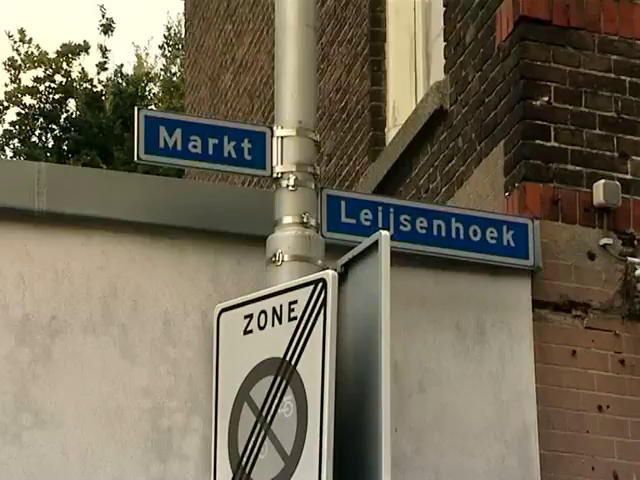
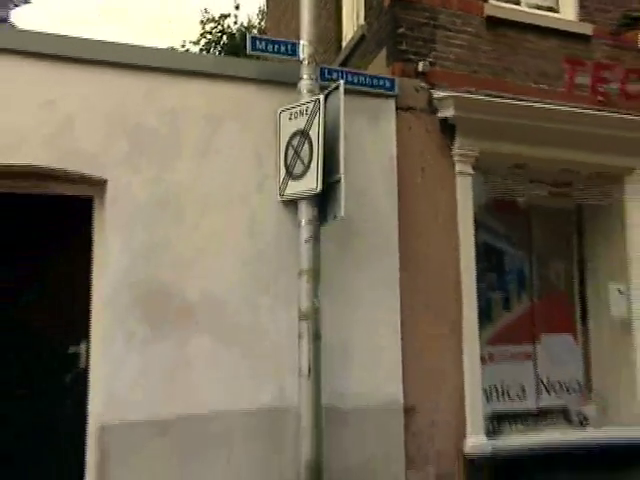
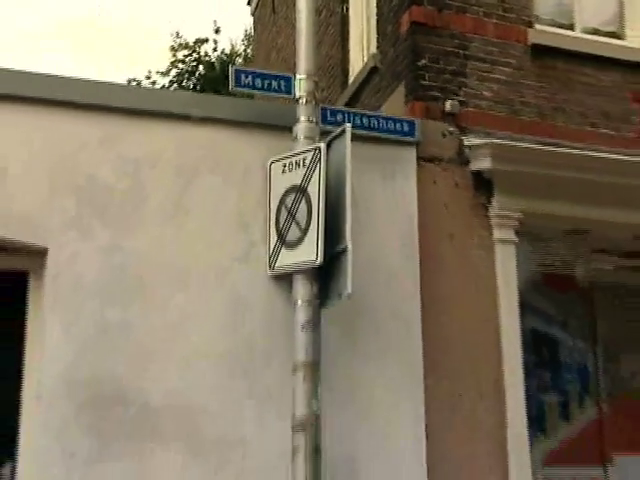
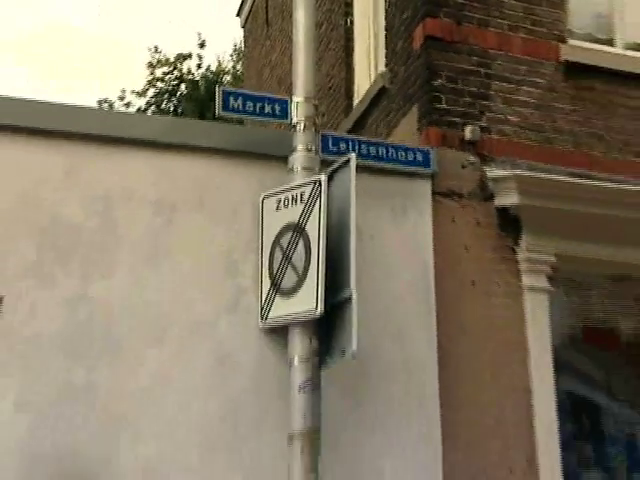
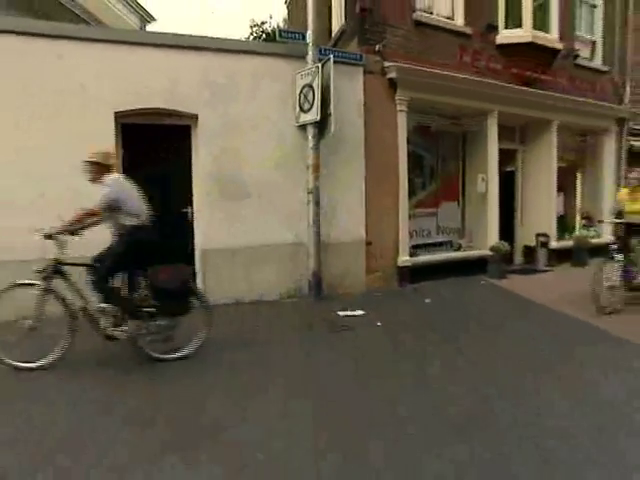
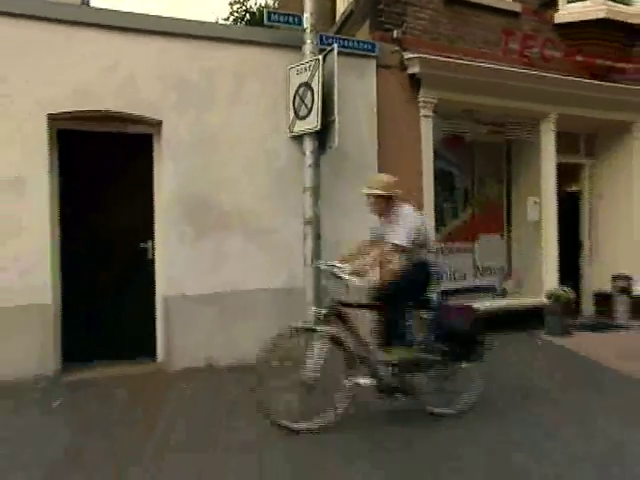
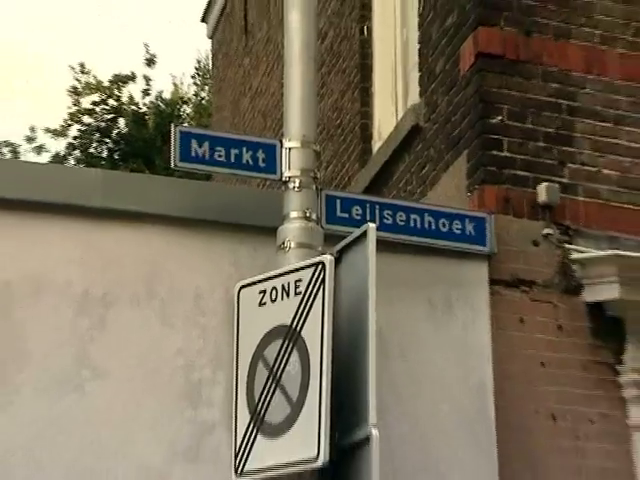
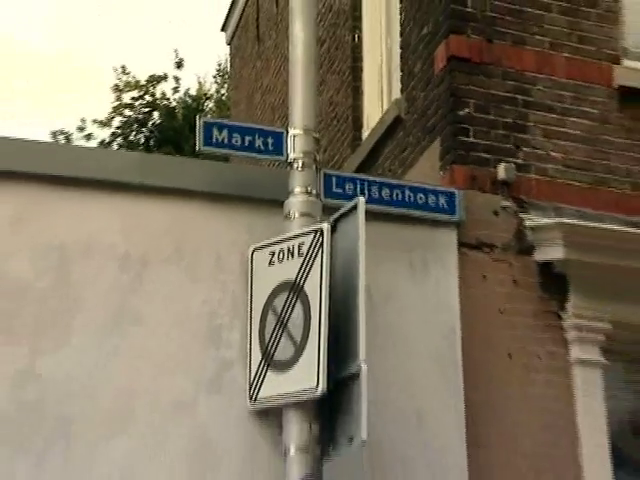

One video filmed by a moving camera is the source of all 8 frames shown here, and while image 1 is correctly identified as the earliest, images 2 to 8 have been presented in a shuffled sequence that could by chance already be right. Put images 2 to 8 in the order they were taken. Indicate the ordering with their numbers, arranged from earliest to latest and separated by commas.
7, 8, 4, 3, 2, 6, 5
